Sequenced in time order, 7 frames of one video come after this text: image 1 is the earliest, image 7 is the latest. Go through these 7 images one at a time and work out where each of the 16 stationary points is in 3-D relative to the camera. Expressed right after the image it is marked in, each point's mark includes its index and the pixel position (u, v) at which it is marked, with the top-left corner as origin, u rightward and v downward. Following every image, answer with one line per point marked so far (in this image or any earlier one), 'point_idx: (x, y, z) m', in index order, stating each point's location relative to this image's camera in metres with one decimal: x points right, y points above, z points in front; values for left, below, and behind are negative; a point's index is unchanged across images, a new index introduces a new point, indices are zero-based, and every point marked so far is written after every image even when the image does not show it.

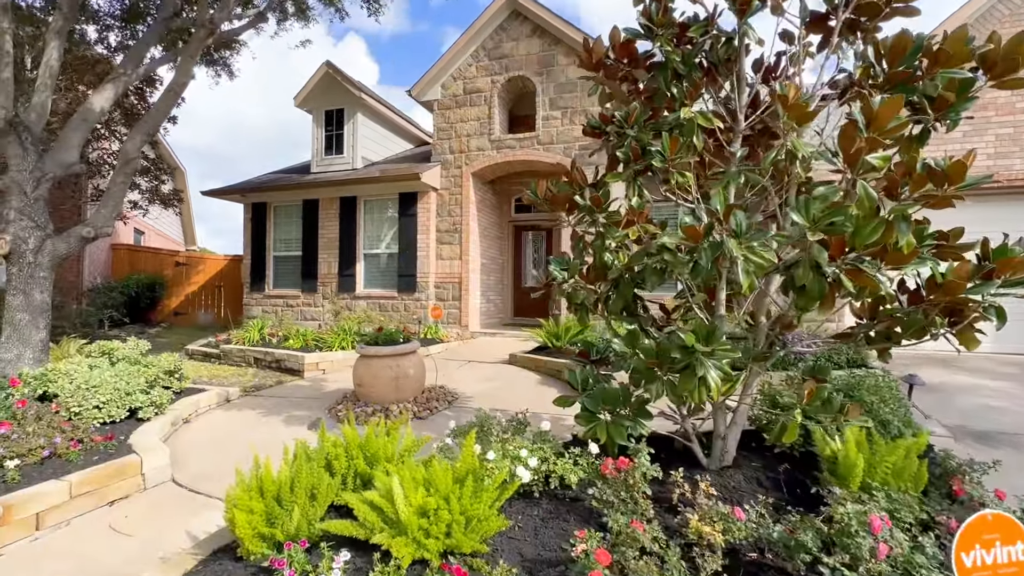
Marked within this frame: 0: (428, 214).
0: (-1.9, +1.7, +10.4) m
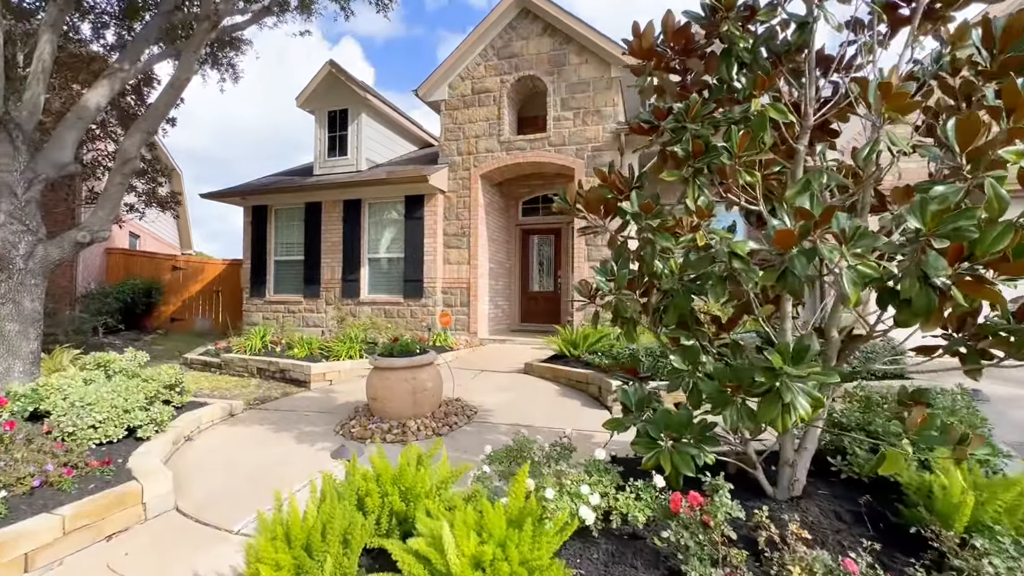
0: (-1.7, +1.5, +10.1) m
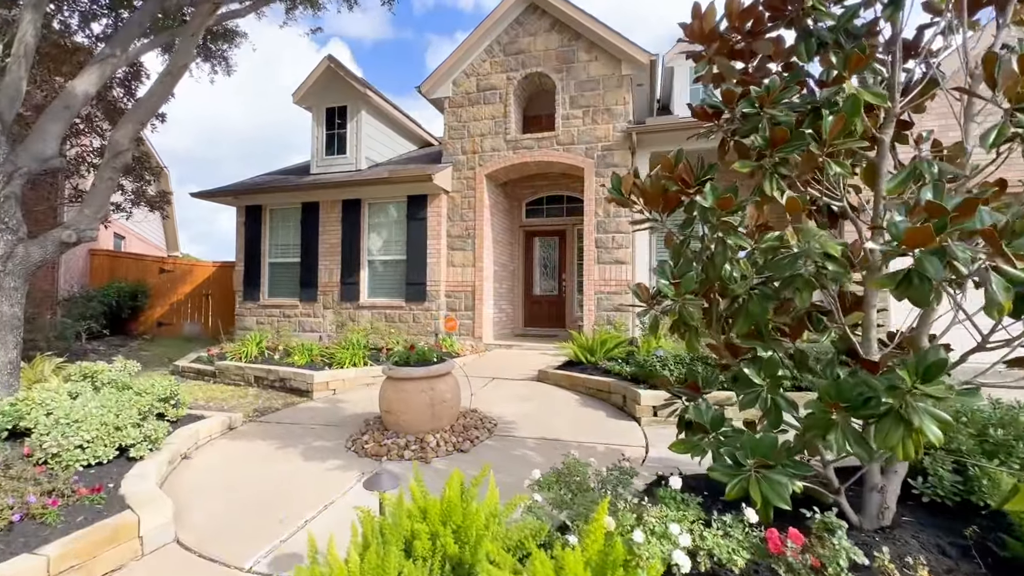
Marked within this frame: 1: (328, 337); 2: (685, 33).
0: (-1.5, +1.5, +9.8) m
1: (-4.0, -1.1, +10.4) m
2: (+1.2, +1.8, +3.1) m
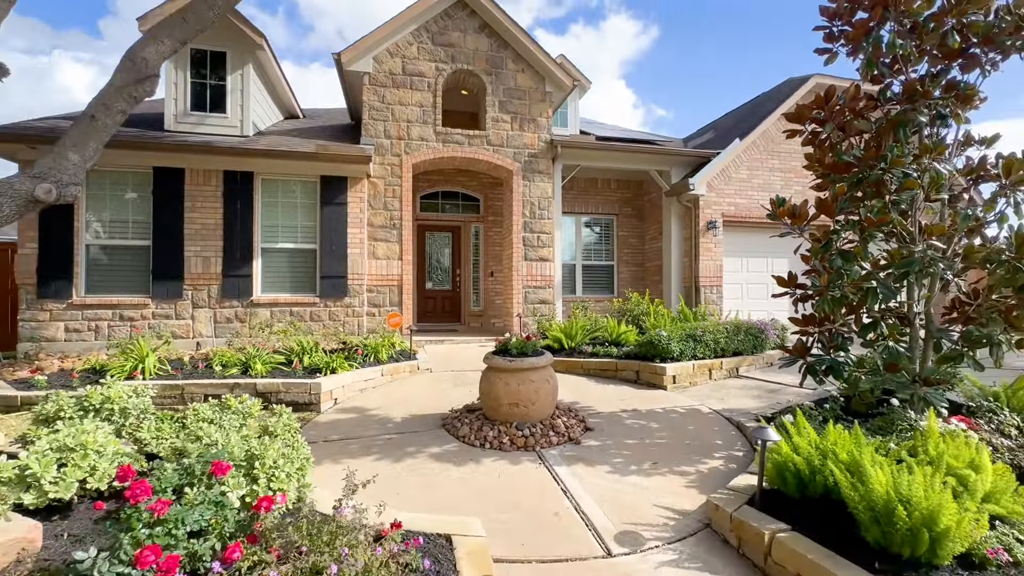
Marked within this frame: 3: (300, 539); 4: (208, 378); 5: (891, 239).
0: (-2.9, +1.6, +8.9) m
1: (-5.3, -1.0, +8.1) m
2: (+2.9, +1.8, +4.4) m
3: (-0.9, -1.1, +2.1) m
4: (-3.7, -1.1, +5.6) m
5: (+3.5, +0.5, +4.4) m
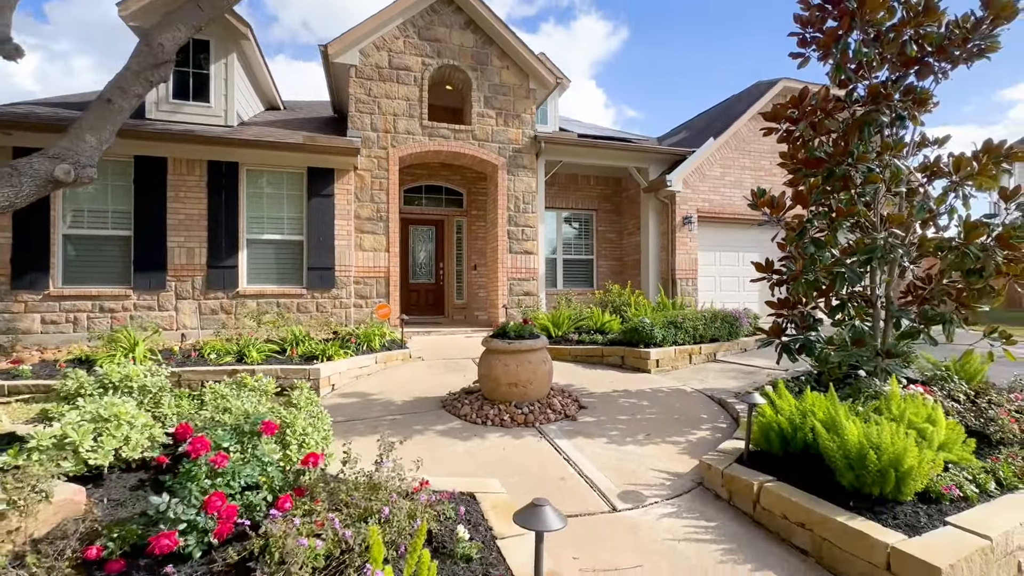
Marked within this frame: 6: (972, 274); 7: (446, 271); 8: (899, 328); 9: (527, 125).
0: (-3.1, +1.7, +8.9) m
1: (-5.6, -0.8, +8.1) m
2: (+2.9, +2.0, +4.8) m
3: (-0.8, -1.0, +2.2) m
4: (-3.7, -0.9, +5.6) m
5: (+3.5, +0.6, +4.8) m
6: (+4.0, +0.1, +4.1) m
7: (-1.7, +0.4, +12.1) m
8: (+3.8, -0.4, +4.6) m
9: (+0.3, +3.6, +10.3) m
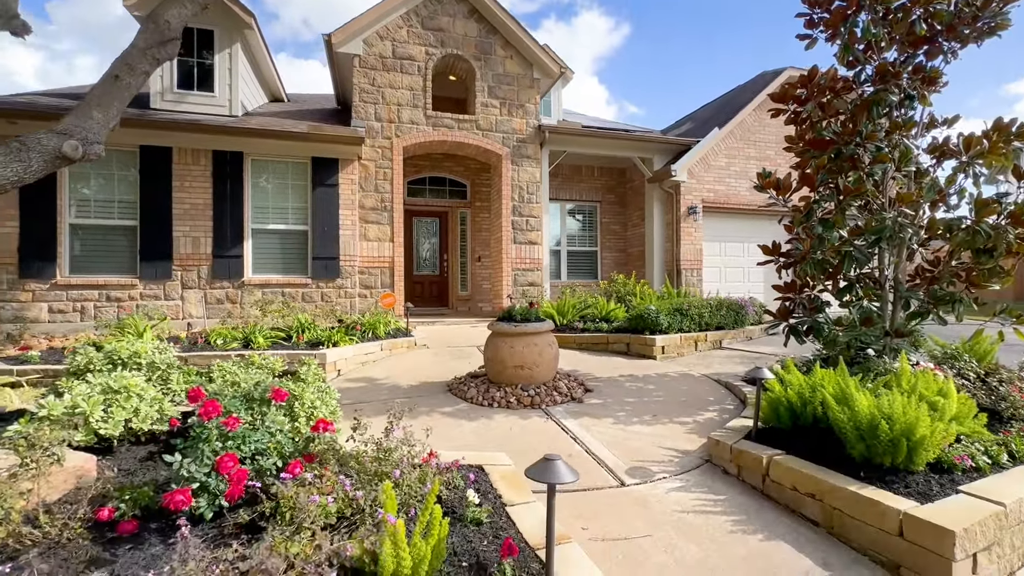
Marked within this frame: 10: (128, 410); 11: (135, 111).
0: (-3.0, +1.9, +8.9) m
1: (-5.5, -0.6, +8.1) m
2: (+2.9, +2.2, +4.8) m
3: (-0.8, -0.8, +2.2) m
4: (-3.7, -0.8, +5.6) m
5: (+3.6, +0.8, +4.7) m
6: (+4.1, +0.3, +4.0) m
7: (-1.6, +0.6, +12.1) m
8: (+3.9, -0.2, +4.6) m
9: (+0.4, +3.8, +10.2) m
10: (-2.2, -0.7, +2.7) m
11: (-6.3, +2.9, +7.7) m
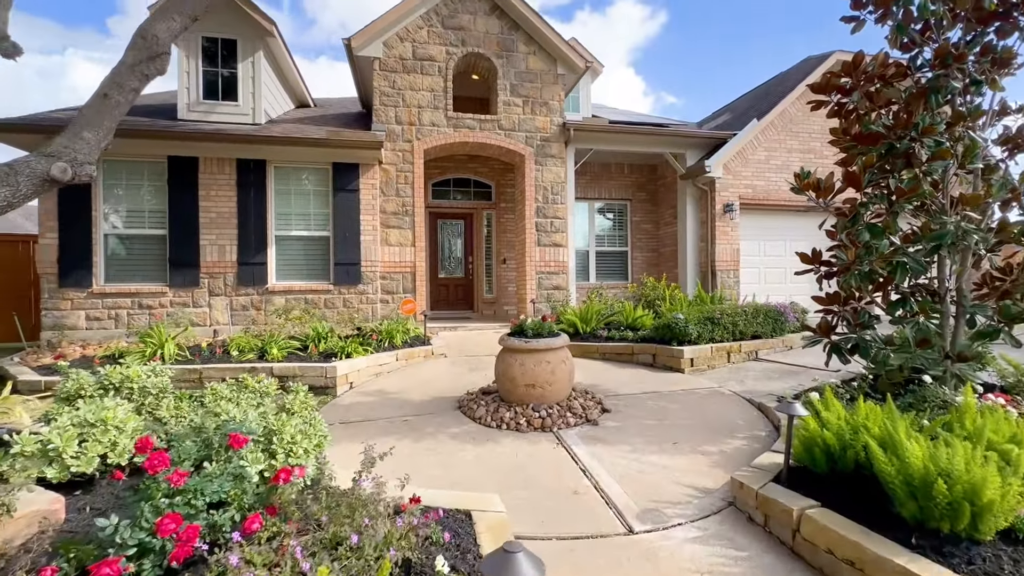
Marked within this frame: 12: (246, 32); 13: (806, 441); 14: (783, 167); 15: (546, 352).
0: (-2.6, +1.8, +8.8) m
1: (-5.1, -0.8, +8.2) m
2: (+3.0, +2.1, +4.3) m
3: (-0.8, -1.0, +2.0) m
4: (-3.5, -0.9, +5.7) m
5: (+3.7, +0.7, +4.2) m
6: (+4.1, +0.2, +3.5) m
7: (-0.9, +0.6, +11.9) m
8: (+3.9, -0.3, +4.0) m
9: (+0.9, +3.7, +9.9) m
10: (-2.2, -0.9, +2.6) m
11: (-5.9, +2.8, +7.9) m
12: (-4.8, +4.6, +8.4) m
13: (+1.8, -0.9, +2.8) m
14: (+6.3, +2.8, +10.8) m
15: (+0.3, -0.6, +4.5) m
